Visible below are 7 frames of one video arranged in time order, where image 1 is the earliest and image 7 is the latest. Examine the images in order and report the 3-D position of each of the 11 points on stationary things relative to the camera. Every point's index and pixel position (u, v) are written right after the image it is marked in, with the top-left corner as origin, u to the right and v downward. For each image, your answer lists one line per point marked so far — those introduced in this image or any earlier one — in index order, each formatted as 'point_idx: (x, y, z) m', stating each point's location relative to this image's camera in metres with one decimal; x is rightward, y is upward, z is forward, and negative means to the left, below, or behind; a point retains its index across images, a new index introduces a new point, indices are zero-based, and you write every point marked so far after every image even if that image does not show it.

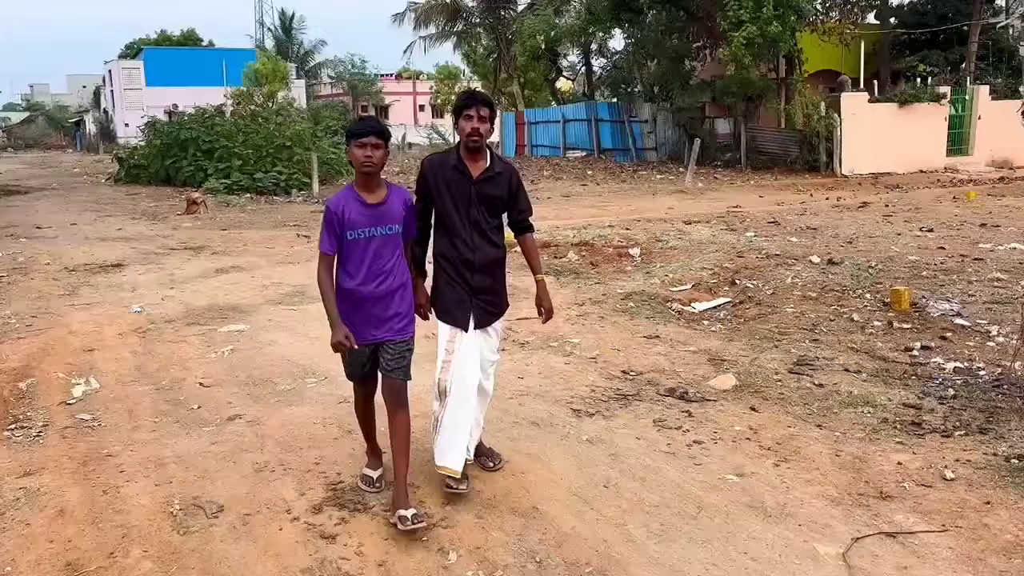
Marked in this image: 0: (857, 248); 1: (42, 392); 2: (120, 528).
0: (+3.8, +0.4, +9.3) m
1: (-3.0, -0.7, +5.4) m
2: (-1.5, -0.9, +3.3) m
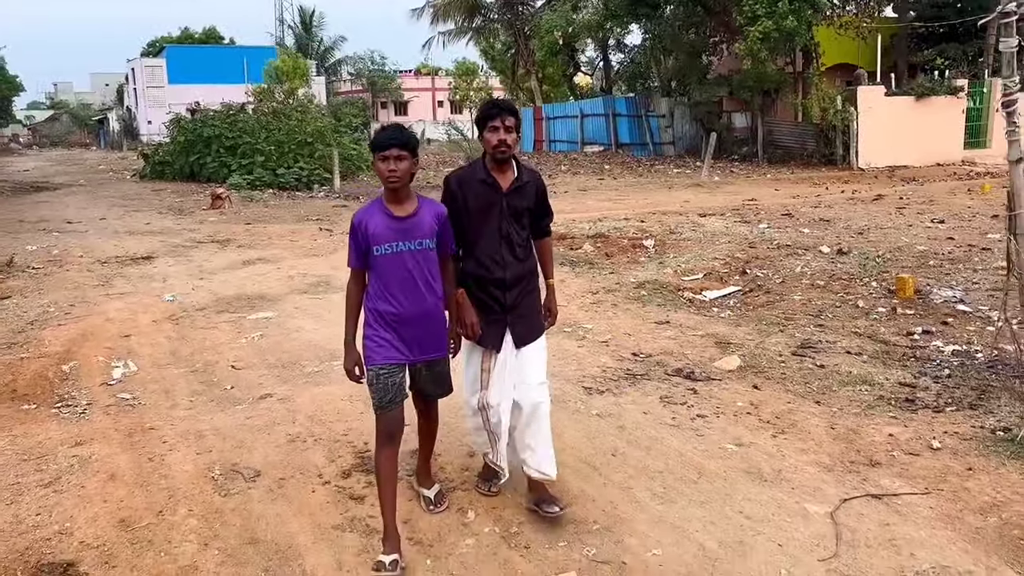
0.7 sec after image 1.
0: (+4.0, +0.5, +9.5) m
1: (-2.9, -0.6, +5.7) m
2: (-1.5, -0.9, +3.6) m
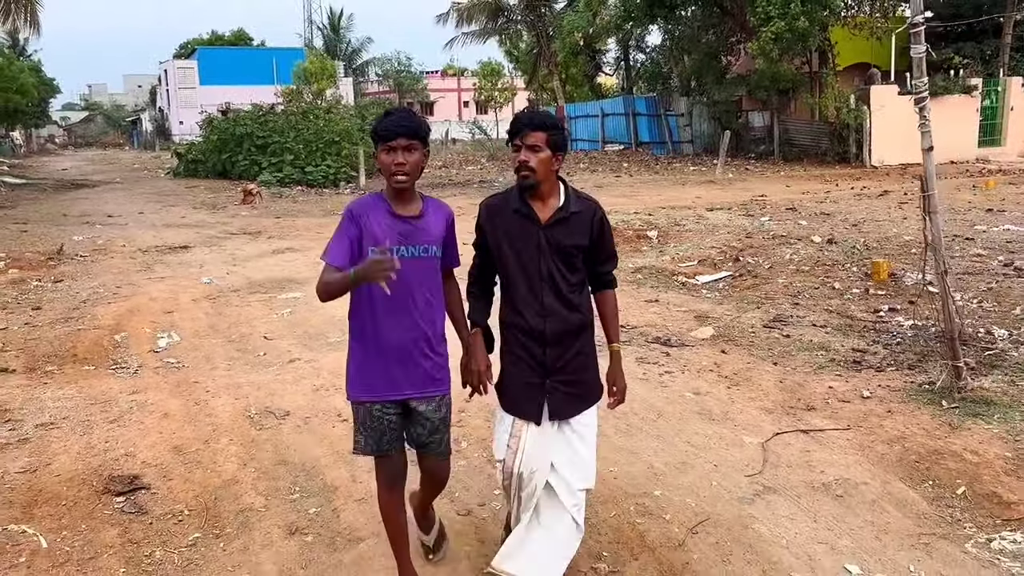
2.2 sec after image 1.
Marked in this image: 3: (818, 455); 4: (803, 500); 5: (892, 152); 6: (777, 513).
0: (+4.1, +0.7, +10.0) m
1: (-2.9, -0.4, +6.4) m
2: (-1.5, -0.7, +4.3) m
3: (+1.3, -0.7, +3.7) m
4: (+1.1, -0.8, +3.3) m
5: (+8.9, +3.2, +19.8) m
6: (+1.0, -0.9, +3.2) m
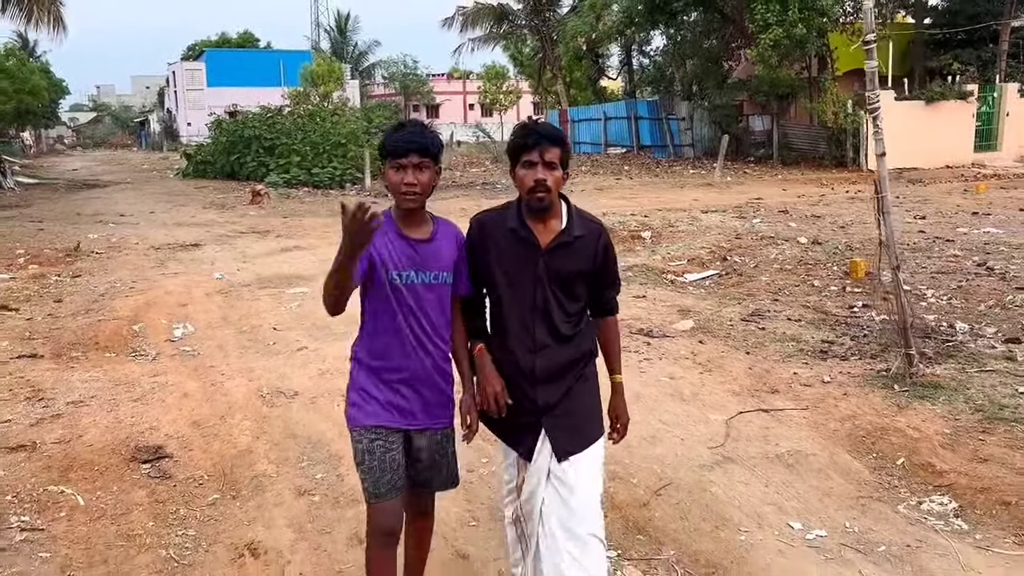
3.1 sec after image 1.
0: (+4.1, +0.7, +10.4) m
1: (-2.9, -0.4, +6.8) m
2: (-1.6, -0.6, +4.7) m
3: (+1.3, -0.7, +4.0) m
4: (+1.1, -0.8, +3.7) m
5: (+9.0, +3.1, +20.2) m
6: (+0.9, -0.8, +3.6) m
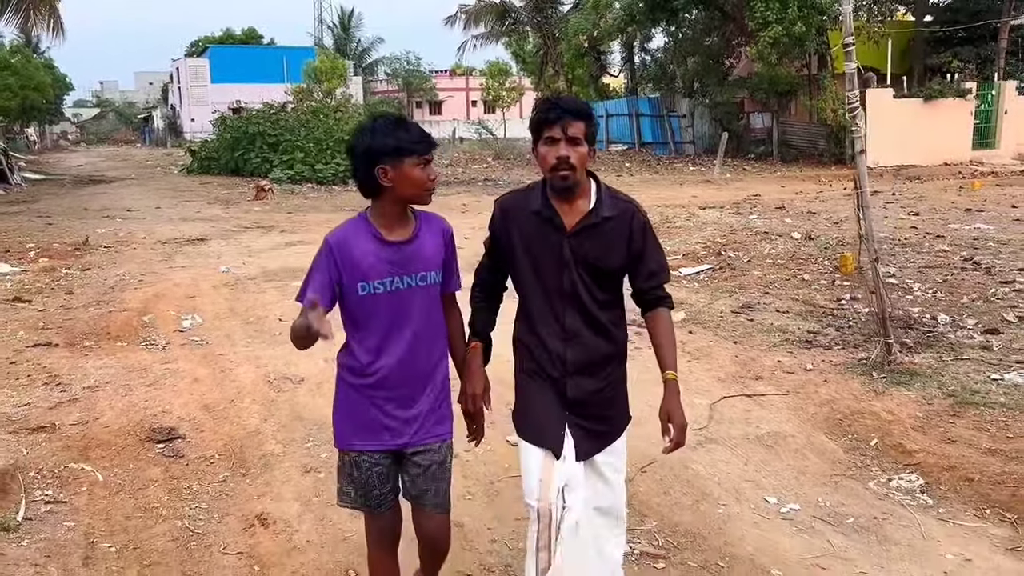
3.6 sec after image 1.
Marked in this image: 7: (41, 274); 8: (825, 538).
0: (+4.1, +0.8, +10.6) m
1: (-2.9, -0.3, +7.1) m
2: (-1.6, -0.6, +4.9) m
3: (+1.2, -0.6, +4.3) m
4: (+1.0, -0.7, +3.9) m
5: (+9.0, +3.2, +20.3) m
6: (+0.9, -0.8, +3.8) m
7: (-5.2, +0.2, +9.4) m
8: (+1.2, -0.9, +3.2) m
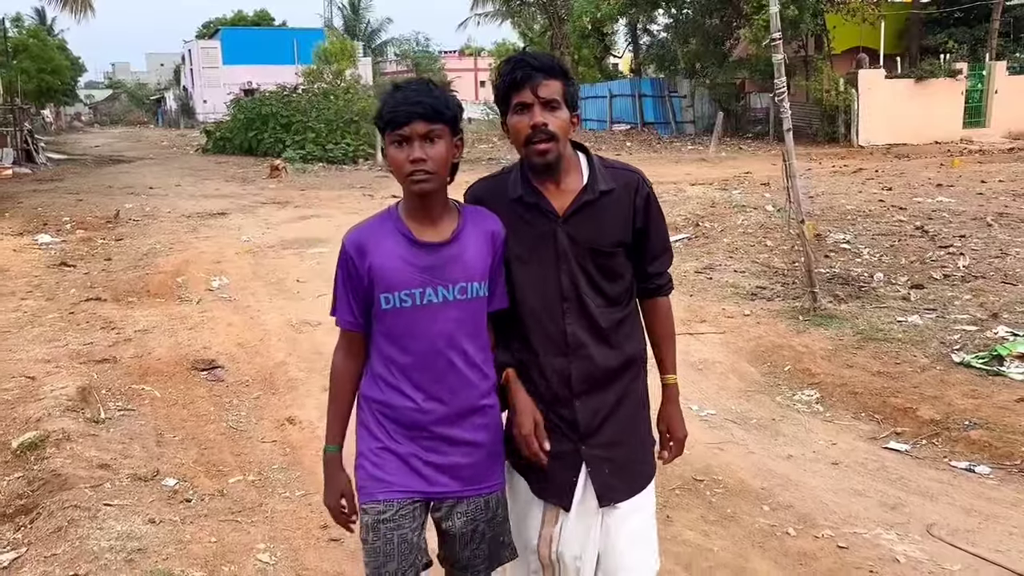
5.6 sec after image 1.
0: (+4.0, +1.2, +11.4) m
1: (-3.0, +0.1, +8.0) m
2: (-1.7, -0.3, +5.9) m
3: (+1.1, -0.4, +5.2) m
4: (+0.9, -0.5, +4.8) m
5: (+9.1, +3.9, +21.0) m
6: (+0.8, -0.5, +4.7) m
7: (-5.3, +0.5, +10.3) m
8: (+1.1, -0.7, +4.1) m
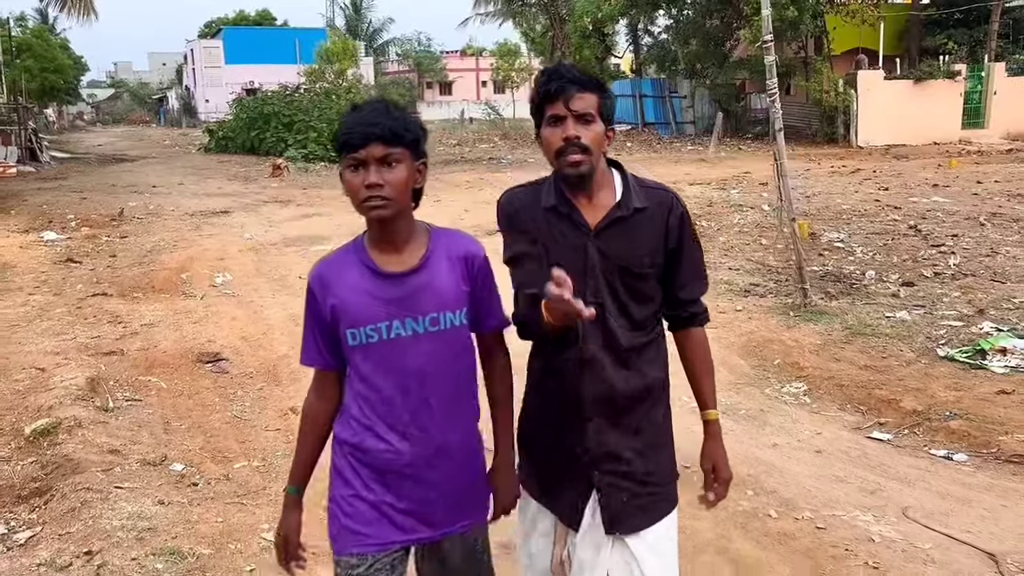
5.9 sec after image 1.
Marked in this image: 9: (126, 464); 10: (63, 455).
0: (+4.0, +1.2, +11.5) m
1: (-3.0, +0.1, +8.1) m
2: (-1.7, -0.3, +6.0) m
3: (+1.1, -0.3, +5.3) m
4: (+0.9, -0.5, +4.9) m
5: (+9.1, +3.9, +21.2) m
6: (+0.8, -0.5, +4.9) m
7: (-5.3, +0.6, +10.4) m
8: (+1.0, -0.7, +4.2) m
9: (-1.6, -0.7, +3.6) m
10: (-1.9, -0.7, +3.6) m
